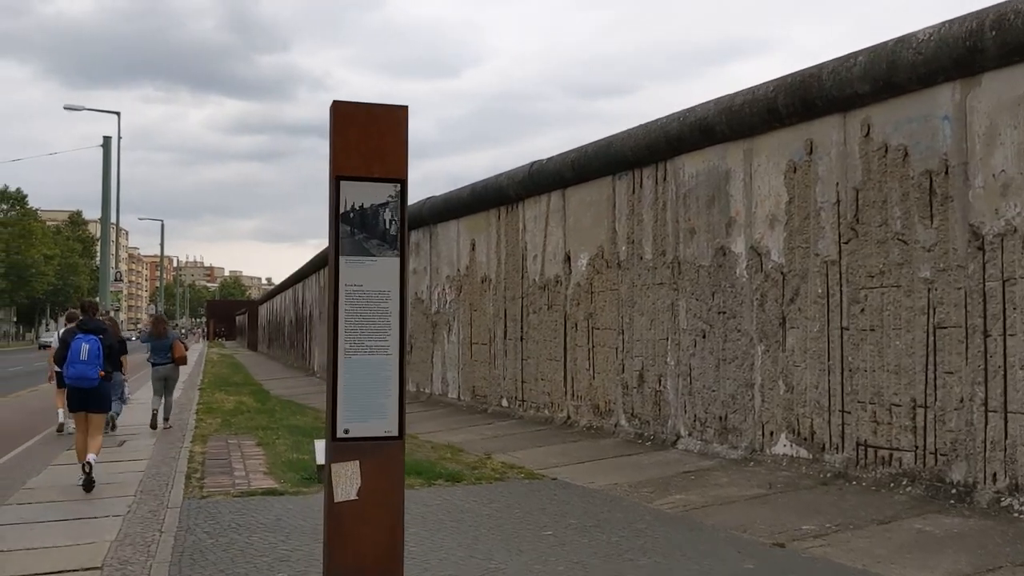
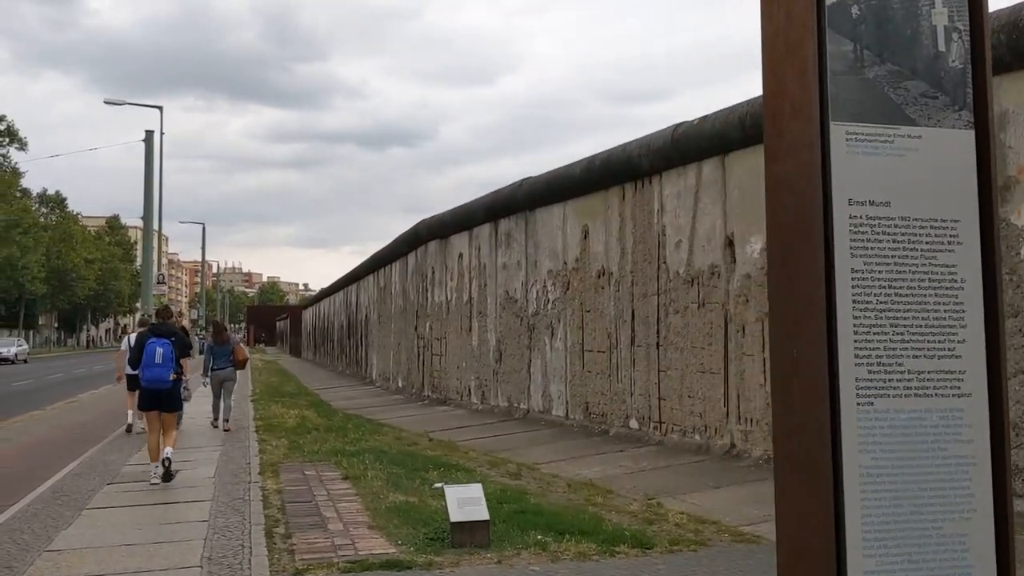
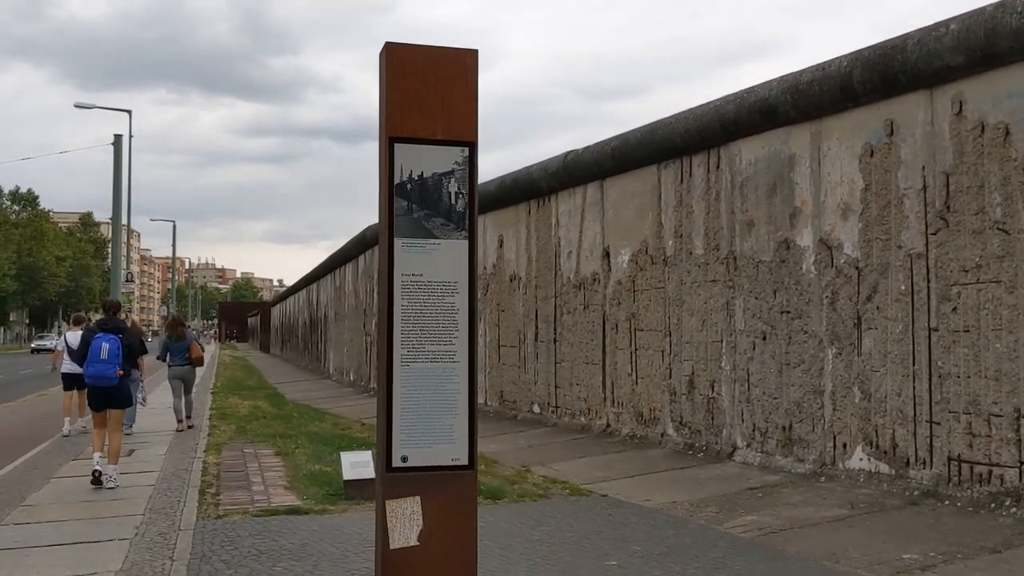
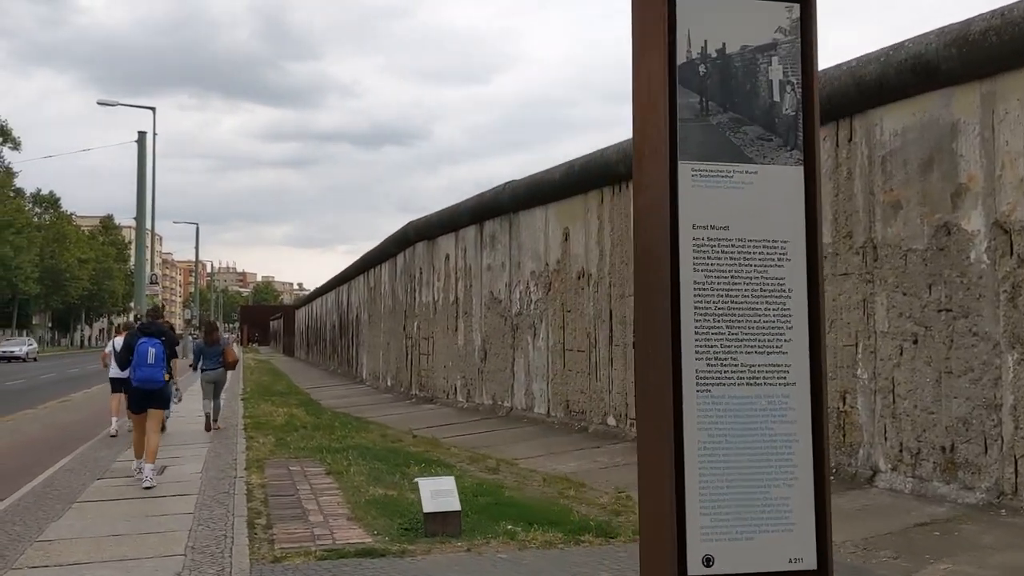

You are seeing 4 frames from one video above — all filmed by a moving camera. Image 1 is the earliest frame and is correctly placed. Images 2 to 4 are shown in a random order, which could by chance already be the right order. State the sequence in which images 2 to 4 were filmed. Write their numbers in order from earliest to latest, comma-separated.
3, 4, 2
